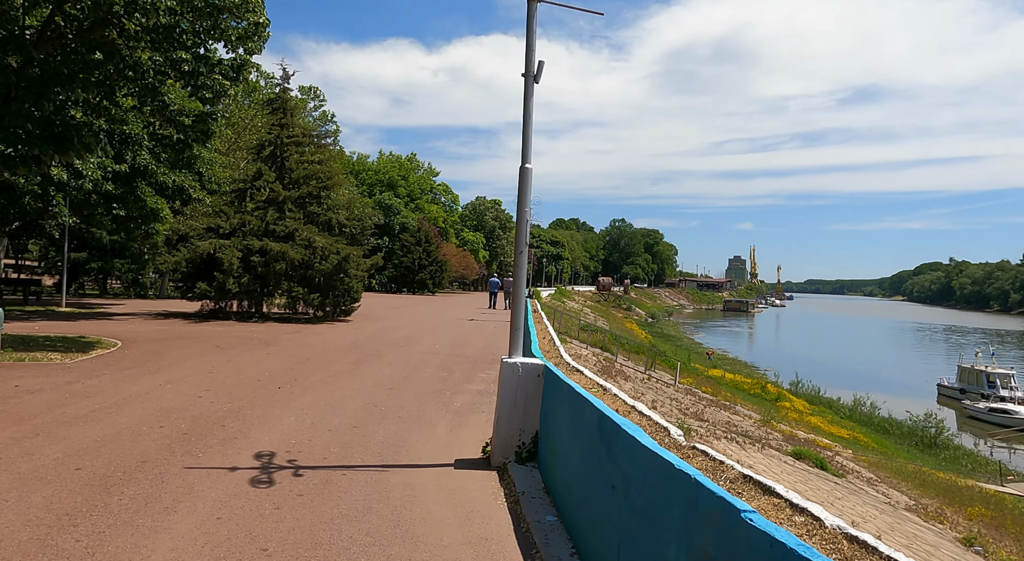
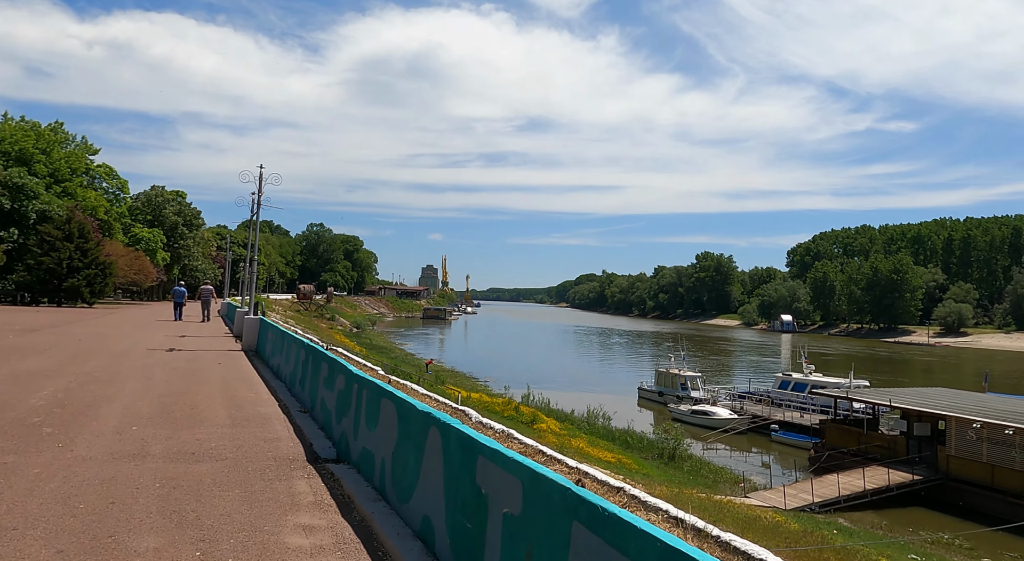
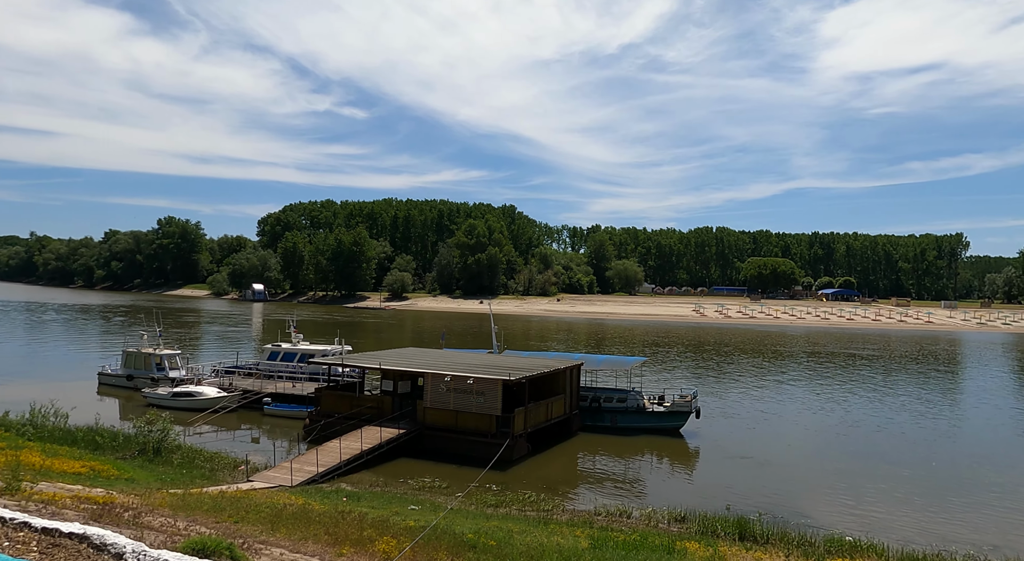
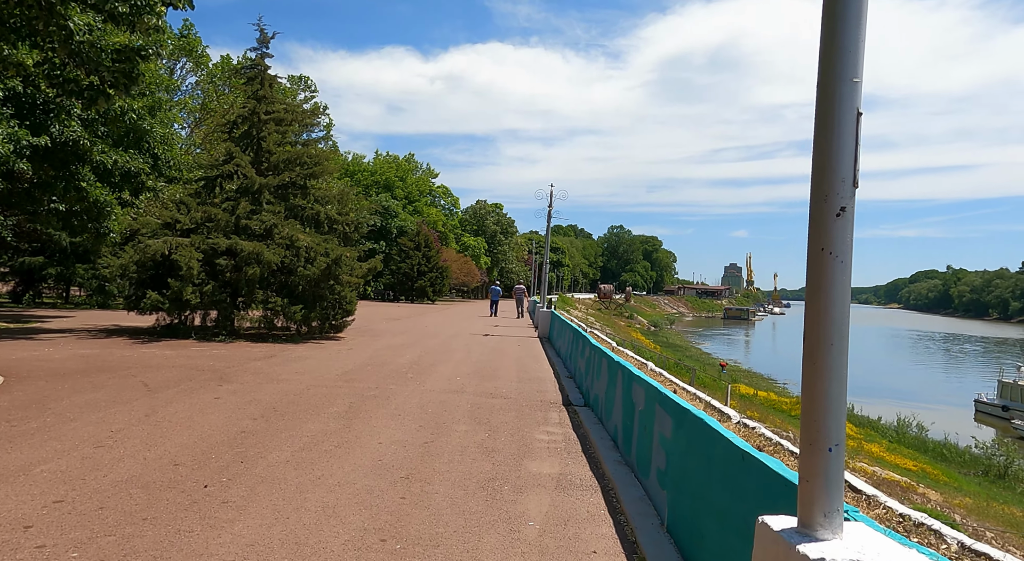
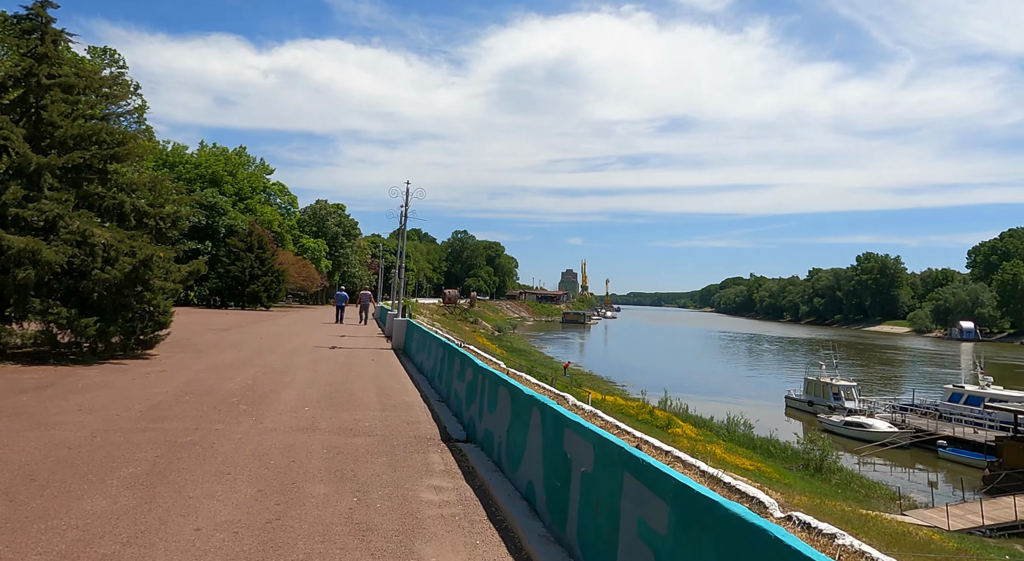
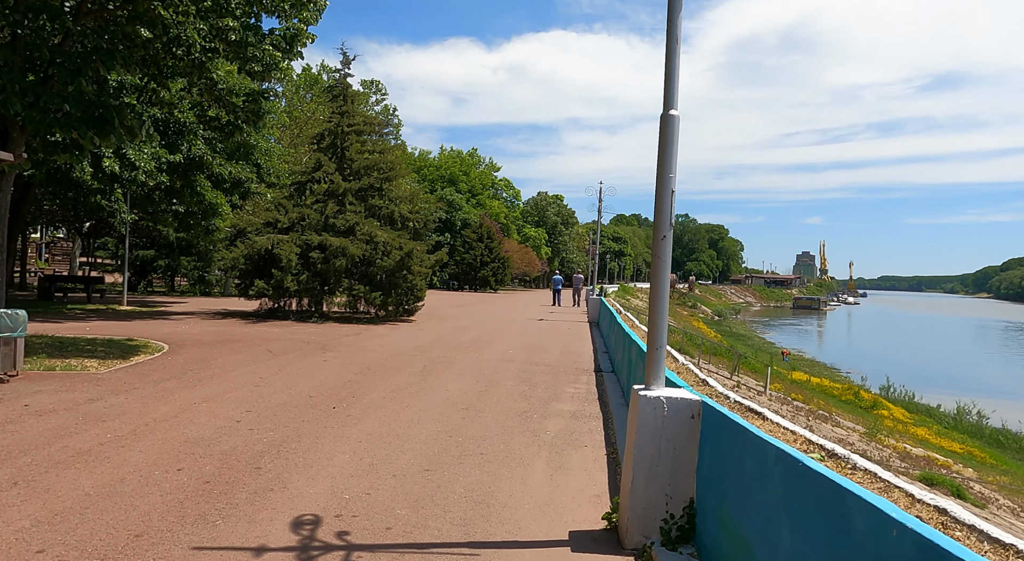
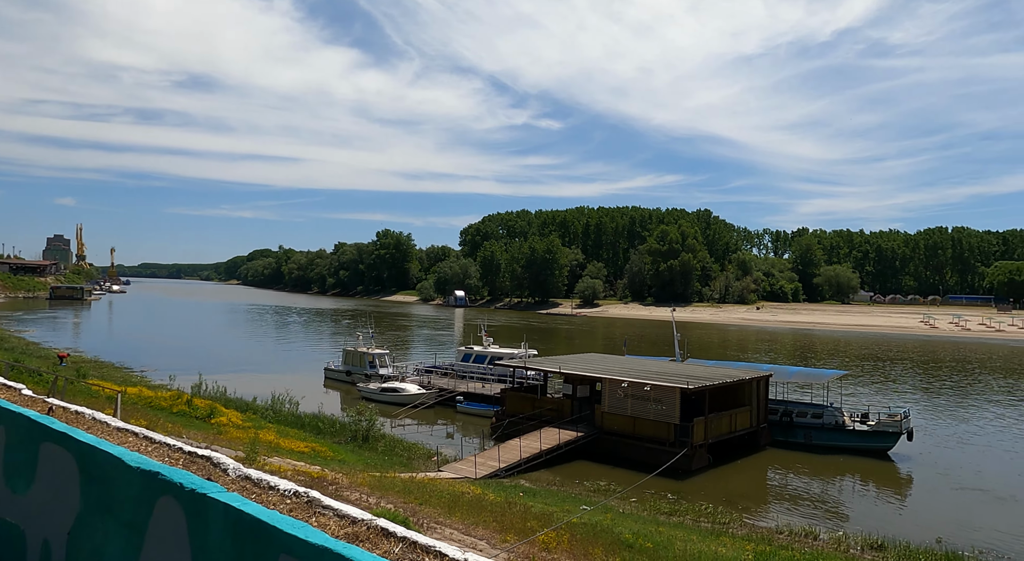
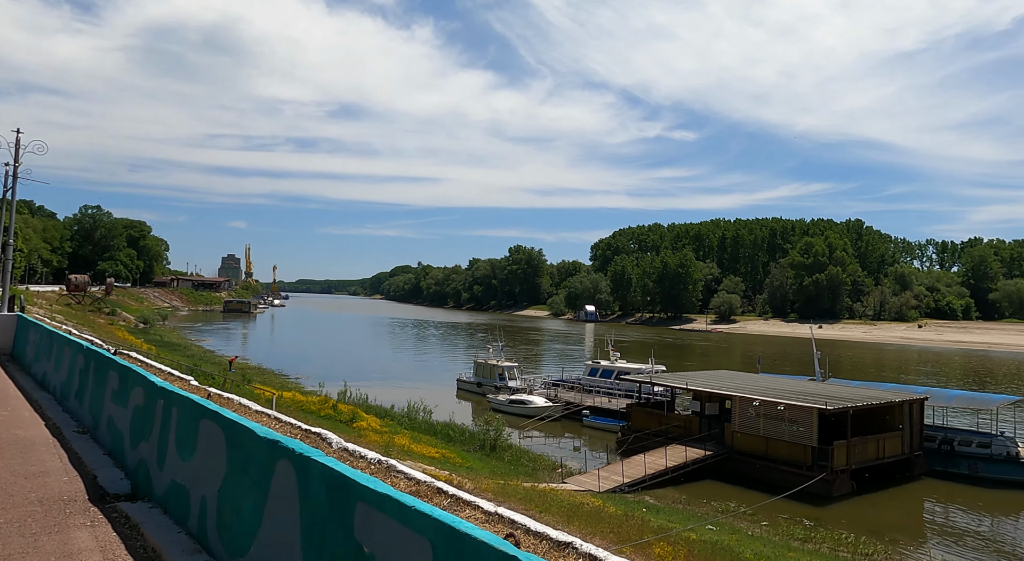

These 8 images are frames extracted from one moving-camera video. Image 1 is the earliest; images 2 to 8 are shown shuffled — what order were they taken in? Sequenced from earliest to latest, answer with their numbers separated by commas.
6, 4, 5, 2, 8, 7, 3
